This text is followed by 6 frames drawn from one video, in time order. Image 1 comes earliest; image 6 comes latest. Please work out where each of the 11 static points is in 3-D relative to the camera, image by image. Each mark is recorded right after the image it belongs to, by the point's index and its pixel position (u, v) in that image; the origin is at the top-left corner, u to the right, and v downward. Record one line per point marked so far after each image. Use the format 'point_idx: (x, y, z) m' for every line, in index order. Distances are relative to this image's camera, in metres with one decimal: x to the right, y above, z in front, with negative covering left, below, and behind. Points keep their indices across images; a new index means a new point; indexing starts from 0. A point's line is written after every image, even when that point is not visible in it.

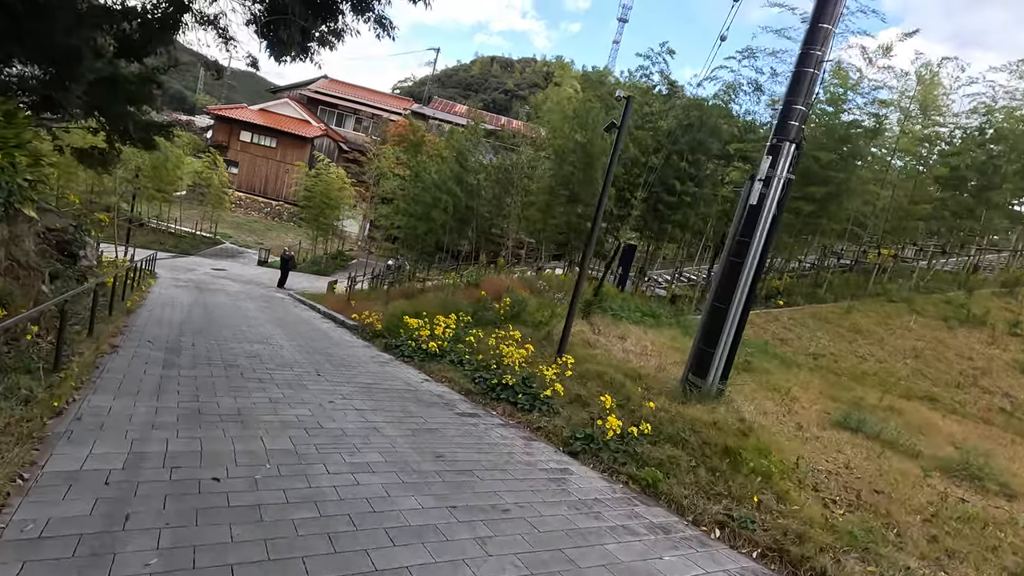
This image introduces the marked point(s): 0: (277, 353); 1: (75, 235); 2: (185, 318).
0: (-3.0, -0.8, +7.1) m
1: (-7.6, +0.9, +9.5) m
2: (-5.4, -0.5, +9.1) m
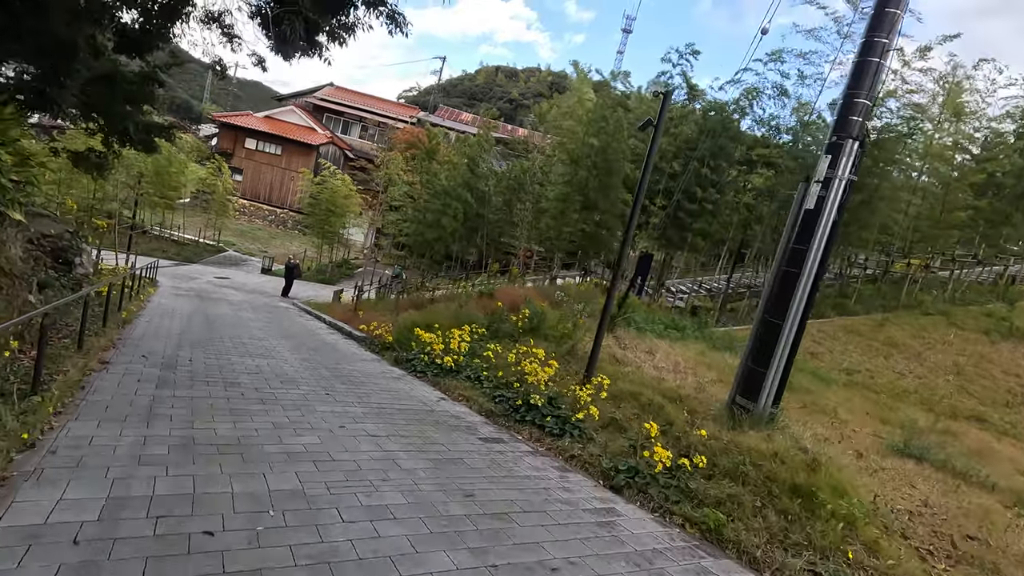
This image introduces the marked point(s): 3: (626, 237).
0: (-2.8, -1.0, +6.6) m
1: (-7.3, +0.8, +9.0) m
2: (-5.1, -0.6, +8.6) m
3: (+1.2, +0.5, +5.9) m
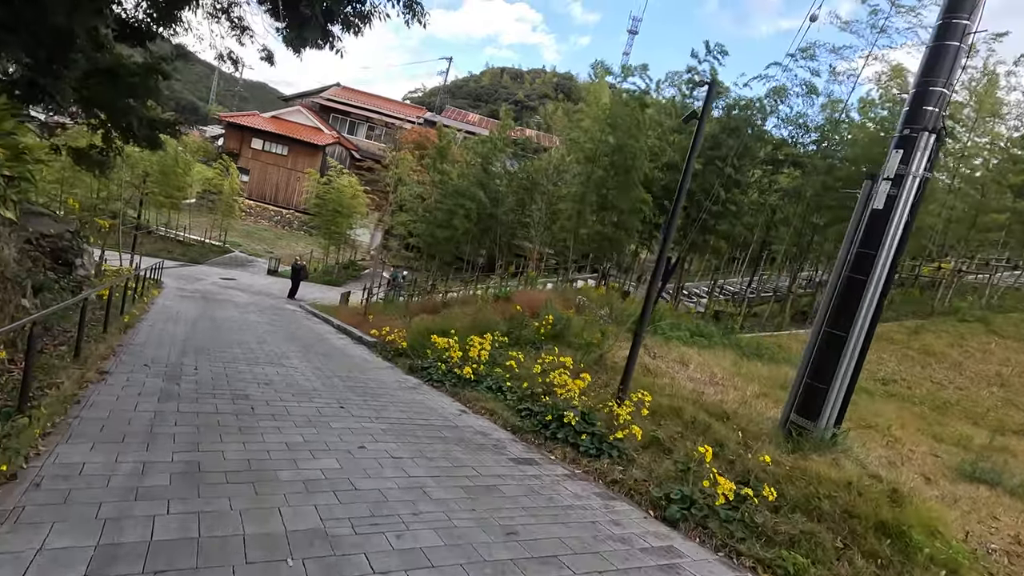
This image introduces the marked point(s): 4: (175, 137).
0: (-2.5, -1.0, +6.2) m
1: (-7.0, +0.7, +8.7) m
2: (-4.8, -0.7, +8.2) m
3: (+1.5, +0.5, +5.4) m
4: (-5.6, +2.5, +9.2) m
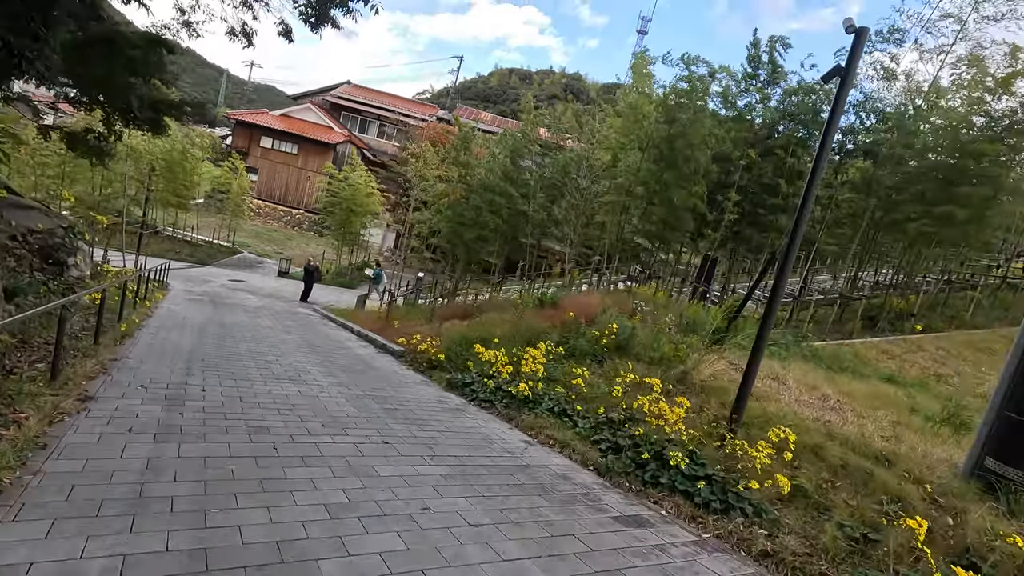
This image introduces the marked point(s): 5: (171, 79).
0: (-1.8, -1.0, +5.1) m
1: (-6.3, +0.7, +7.7) m
2: (-4.1, -0.7, +7.2) m
3: (+2.2, +0.4, +4.3) m
4: (-4.9, +2.5, +8.2) m
5: (-4.7, +2.9, +7.5) m
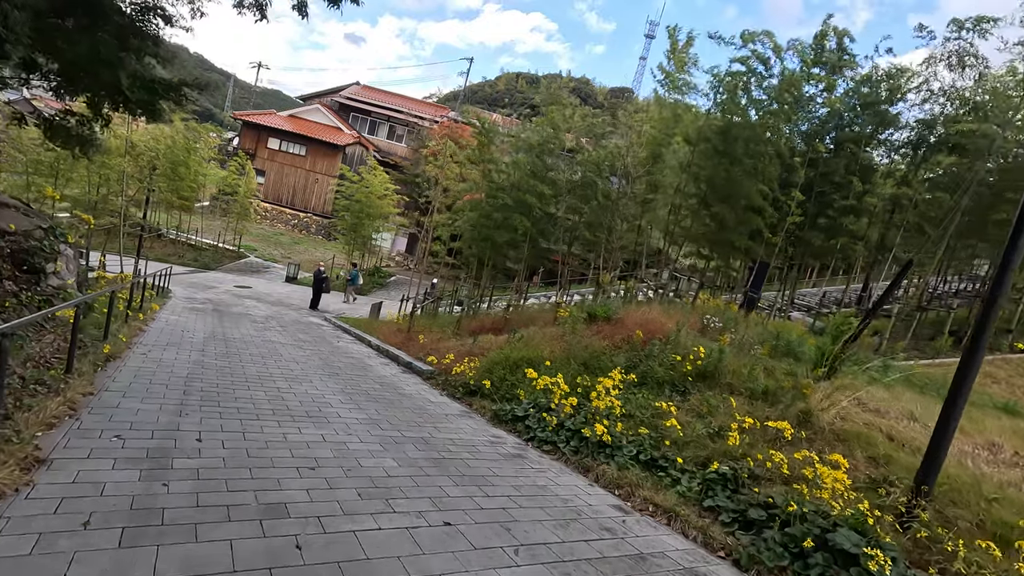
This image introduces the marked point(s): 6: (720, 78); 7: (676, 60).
0: (-1.2, -1.2, +4.0) m
1: (-5.6, +0.6, +6.6) m
2: (-3.5, -0.9, +6.0) m
3: (+2.8, +0.3, +3.2) m
4: (-4.3, +2.3, +7.1) m
5: (-4.1, +2.7, +6.5) m
6: (+3.7, +3.8, +9.9) m
7: (+3.2, +4.4, +10.7) m
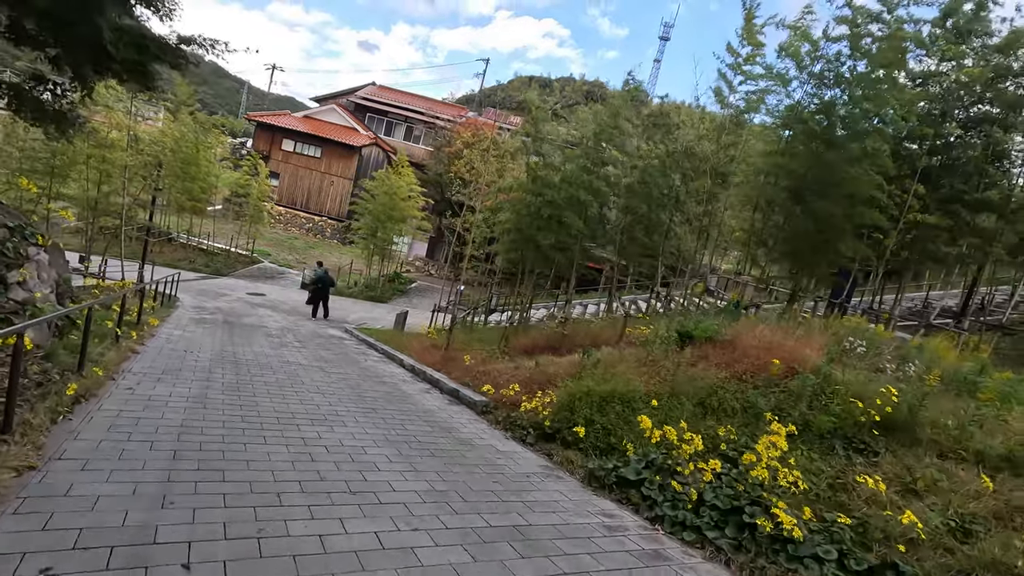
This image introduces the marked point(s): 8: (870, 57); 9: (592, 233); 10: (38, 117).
0: (-0.4, -1.3, +2.5) m
1: (-4.8, +0.4, +5.2) m
2: (-2.7, -1.0, +4.6) m
3: (+3.6, +0.2, +1.6) m
4: (-3.4, +2.2, +5.7) m
5: (-3.2, +2.6, +5.1) m
6: (+4.6, +3.6, +8.3) m
7: (+4.1, +4.2, +9.2) m
8: (+5.2, +3.2, +7.8) m
9: (+1.6, +1.1, +10.9) m
10: (-4.6, +1.7, +5.3) m
